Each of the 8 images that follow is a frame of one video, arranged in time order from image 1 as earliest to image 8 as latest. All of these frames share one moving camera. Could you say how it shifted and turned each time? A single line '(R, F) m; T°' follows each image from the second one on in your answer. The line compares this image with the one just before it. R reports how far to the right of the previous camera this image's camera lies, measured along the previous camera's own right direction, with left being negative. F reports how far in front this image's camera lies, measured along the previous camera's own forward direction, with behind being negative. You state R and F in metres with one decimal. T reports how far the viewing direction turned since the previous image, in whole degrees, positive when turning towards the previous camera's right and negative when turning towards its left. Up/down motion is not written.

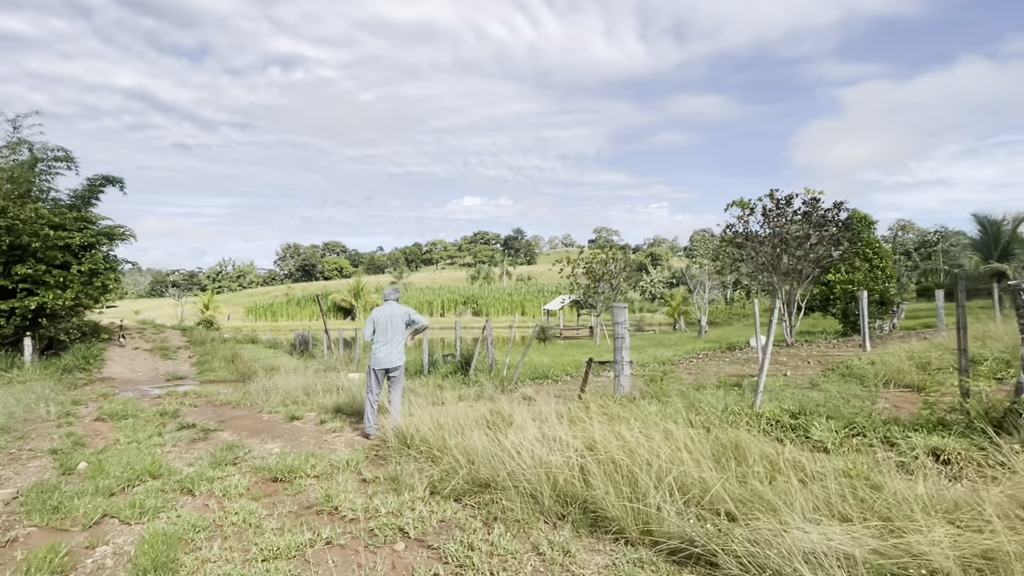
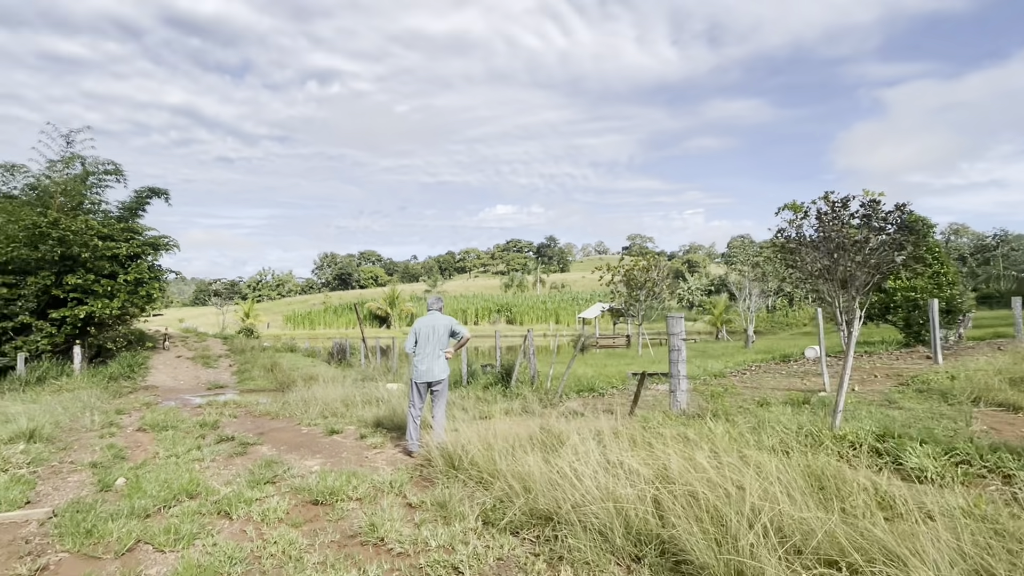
(-0.2, +0.4) m; -3°
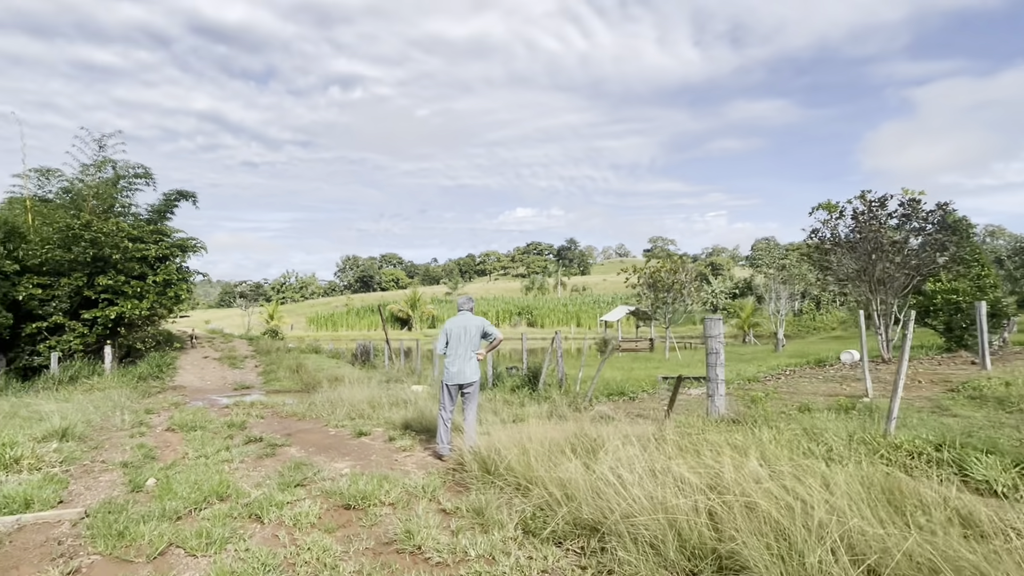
(-0.1, +0.2) m; -2°
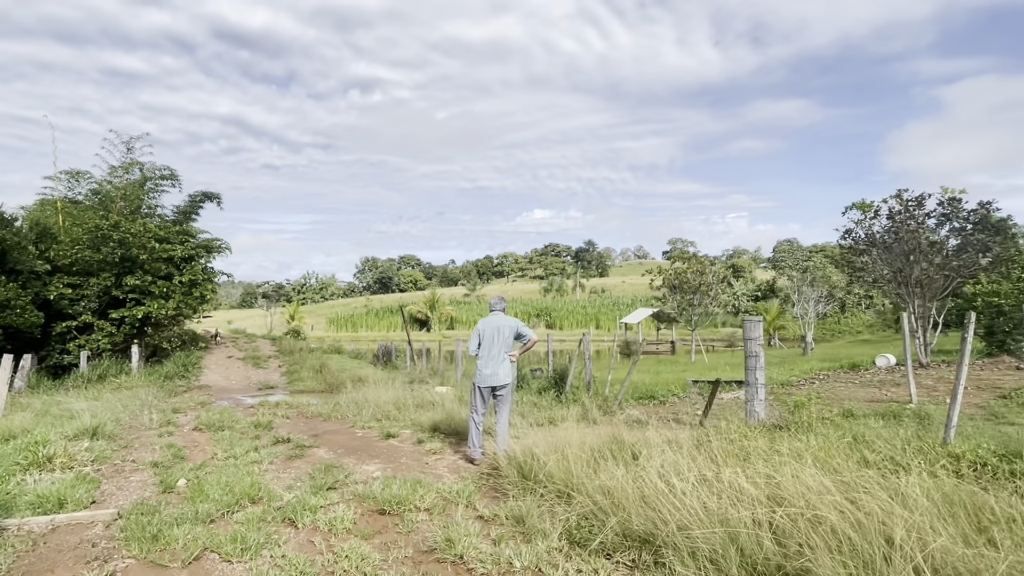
(-0.2, +0.2) m; -2°
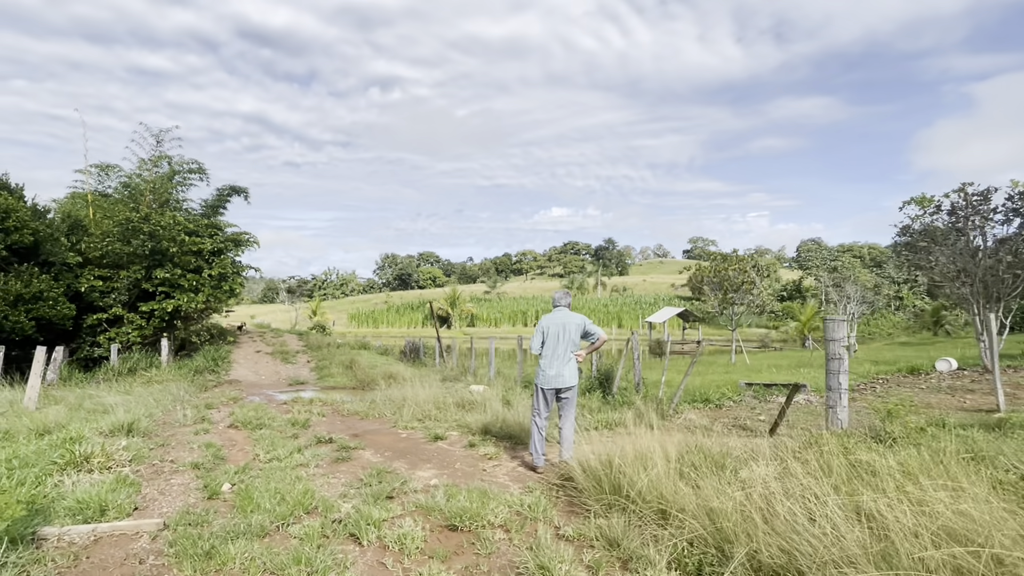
(-0.5, +0.5) m; -2°
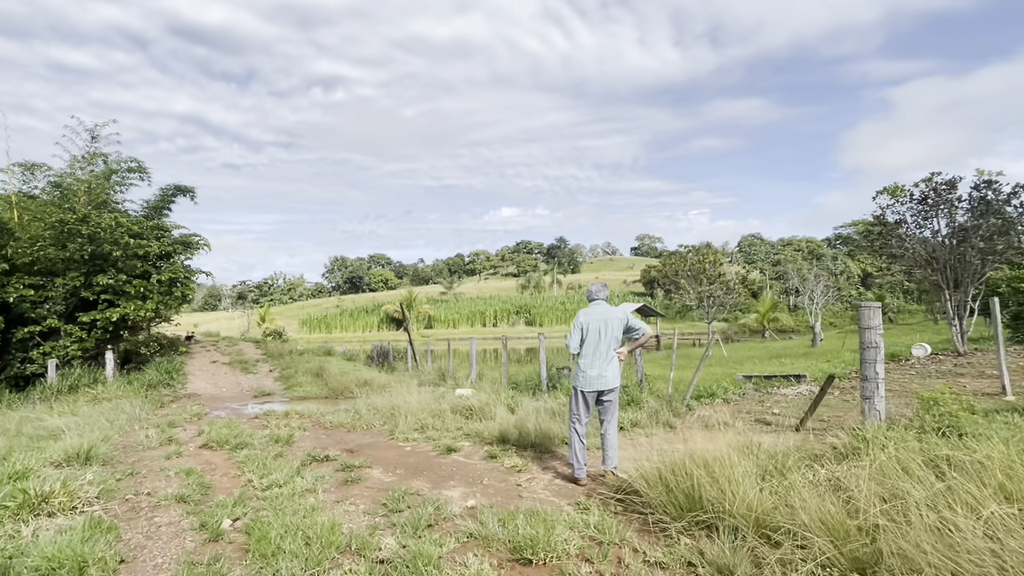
(-0.7, +0.6) m; +5°
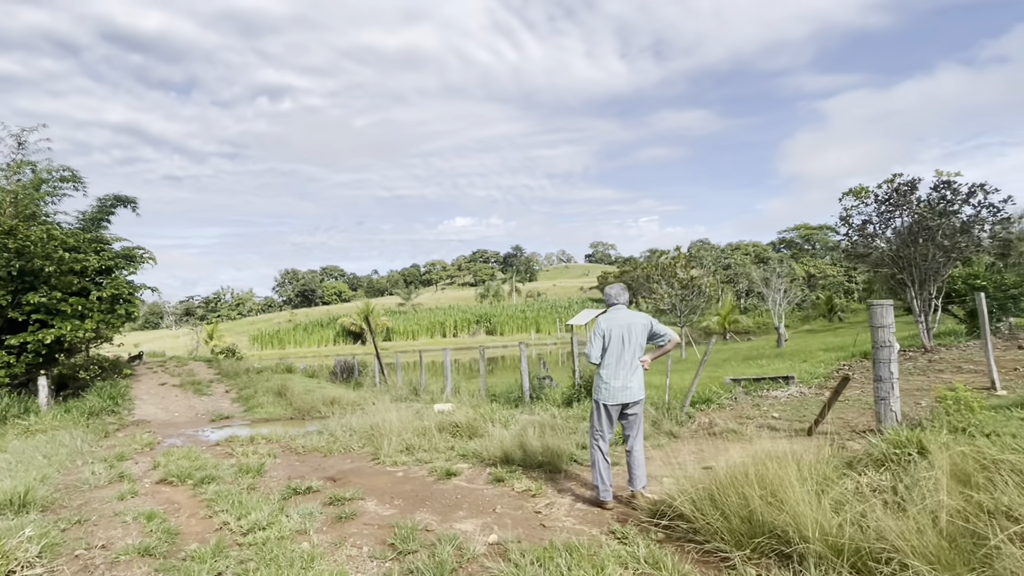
(-0.4, +0.5) m; +5°
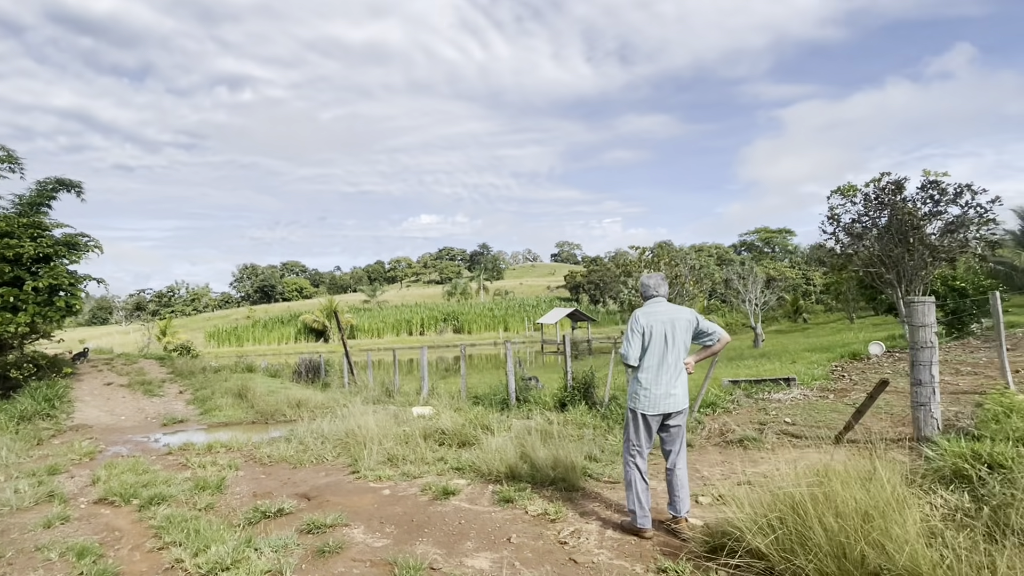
(-0.4, +0.7) m; +4°
